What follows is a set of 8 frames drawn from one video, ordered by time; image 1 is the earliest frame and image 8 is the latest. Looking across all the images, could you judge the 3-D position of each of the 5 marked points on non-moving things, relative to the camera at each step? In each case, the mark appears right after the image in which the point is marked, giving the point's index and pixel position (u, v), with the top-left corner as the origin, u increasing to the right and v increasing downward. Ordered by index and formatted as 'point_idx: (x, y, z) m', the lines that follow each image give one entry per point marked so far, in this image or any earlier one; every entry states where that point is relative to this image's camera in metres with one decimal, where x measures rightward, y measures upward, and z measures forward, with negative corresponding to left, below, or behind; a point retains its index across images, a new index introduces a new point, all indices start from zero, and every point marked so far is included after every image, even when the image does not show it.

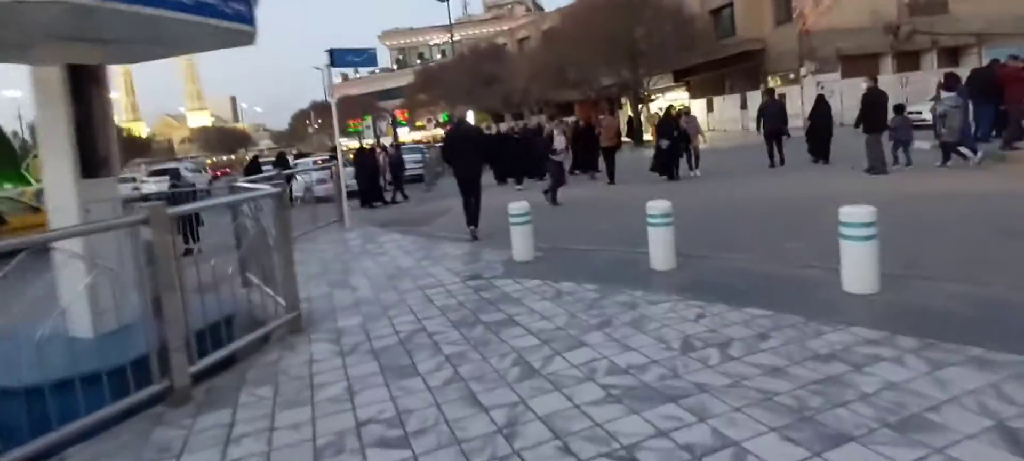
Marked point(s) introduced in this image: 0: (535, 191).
0: (+0.3, +0.8, +17.7) m
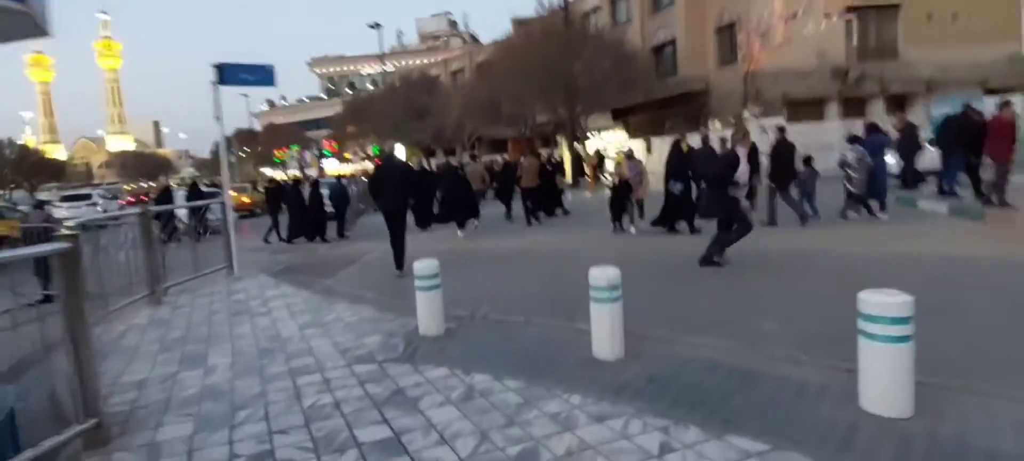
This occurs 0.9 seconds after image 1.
0: (-1.1, -0.1, +15.9) m
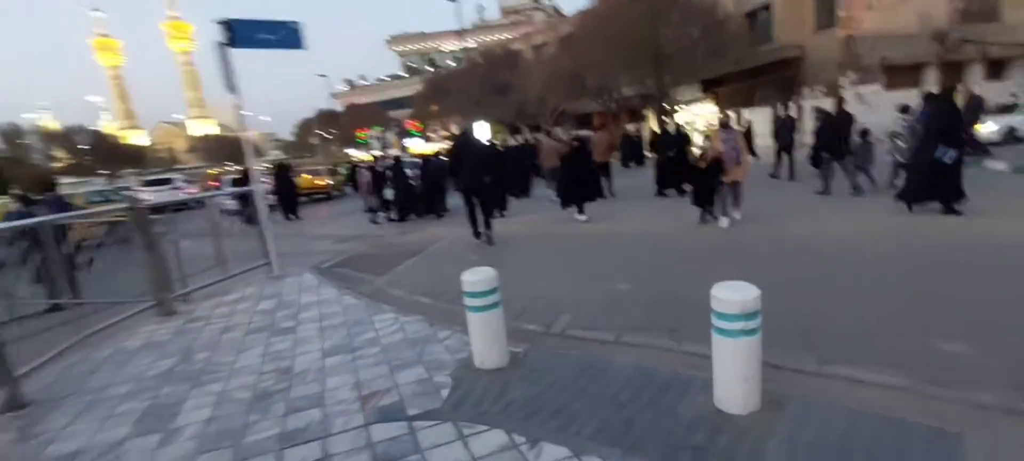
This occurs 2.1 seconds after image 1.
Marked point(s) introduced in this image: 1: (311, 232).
0: (+0.3, +0.1, +14.1) m
1: (-4.0, -0.1, +17.6) m
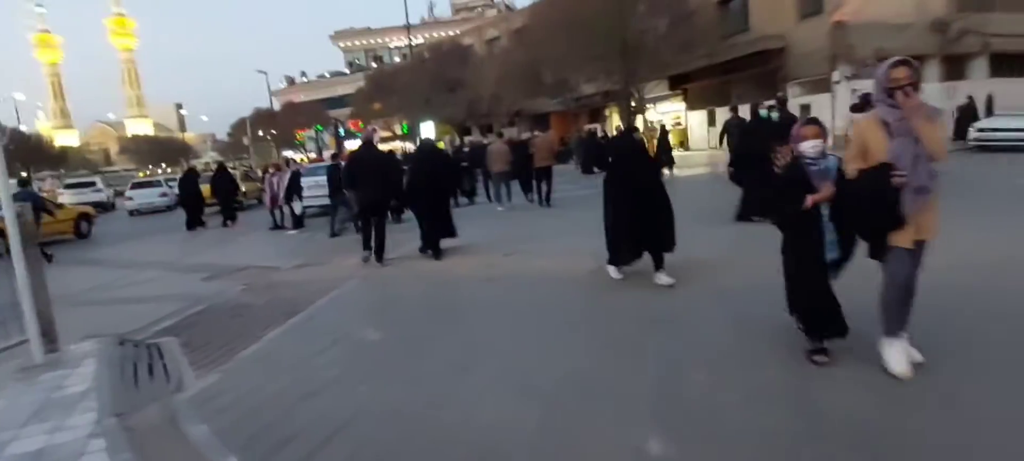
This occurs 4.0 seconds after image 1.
0: (-0.4, -0.2, +10.3) m
1: (-4.9, -0.5, +13.5) m
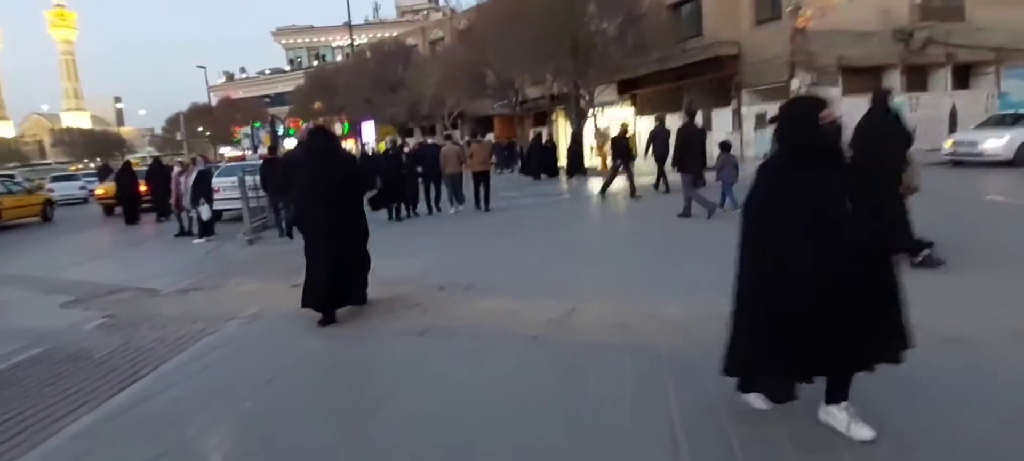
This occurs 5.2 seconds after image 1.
0: (-1.1, -0.4, +8.4) m
1: (-5.7, -0.6, +11.3) m
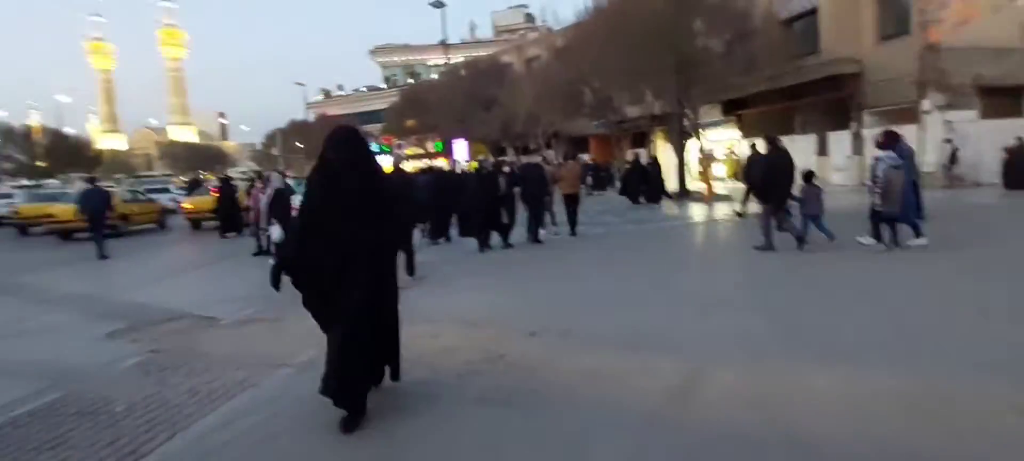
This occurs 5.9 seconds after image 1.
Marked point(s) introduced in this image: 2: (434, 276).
0: (-0.2, -0.7, +7.2) m
1: (-4.6, -0.9, +10.6) m
2: (-1.0, -0.7, +11.3) m
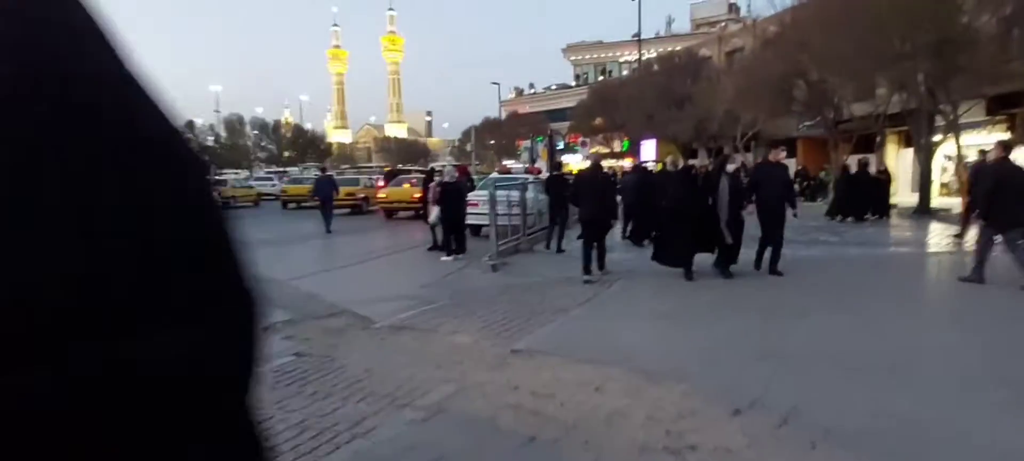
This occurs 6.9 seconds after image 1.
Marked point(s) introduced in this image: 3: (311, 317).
0: (+1.0, -0.8, +5.6) m
1: (-2.6, -0.7, +9.8) m
2: (+1.1, -0.8, +9.7) m
3: (-2.4, -0.8, +10.2) m
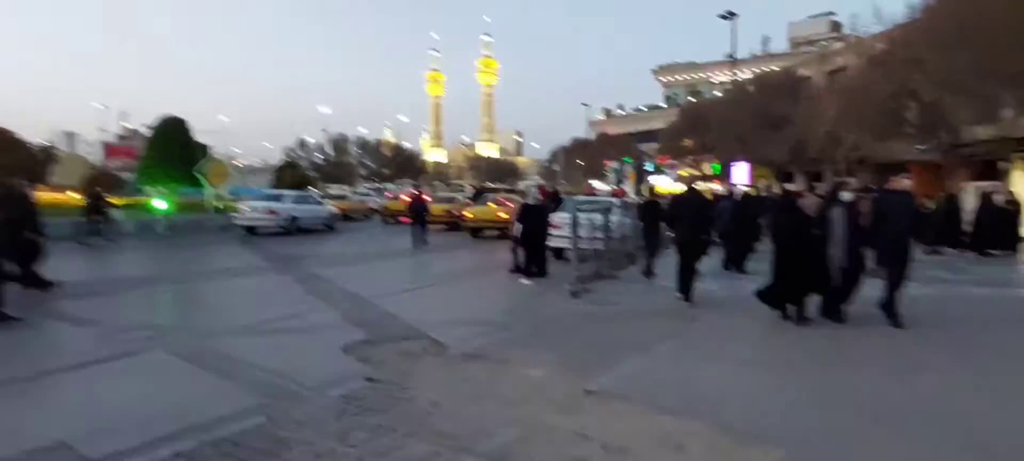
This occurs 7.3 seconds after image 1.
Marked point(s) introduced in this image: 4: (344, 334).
0: (+1.4, -1.0, +4.8) m
1: (-1.8, -1.0, +9.3) m
2: (+1.9, -1.1, +8.9) m
3: (-1.6, -1.0, +9.7) m
4: (-2.2, -0.9, +10.1) m
